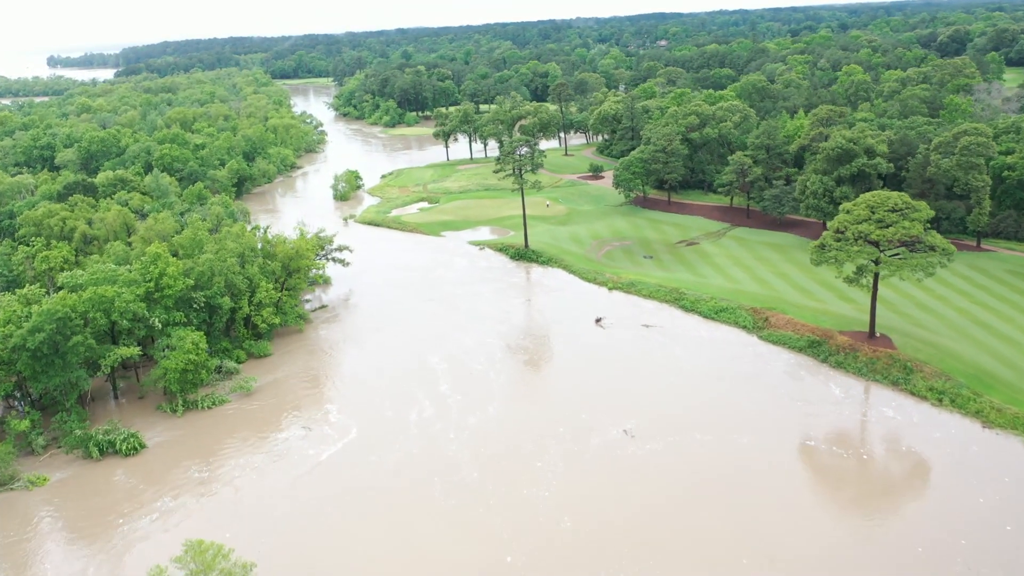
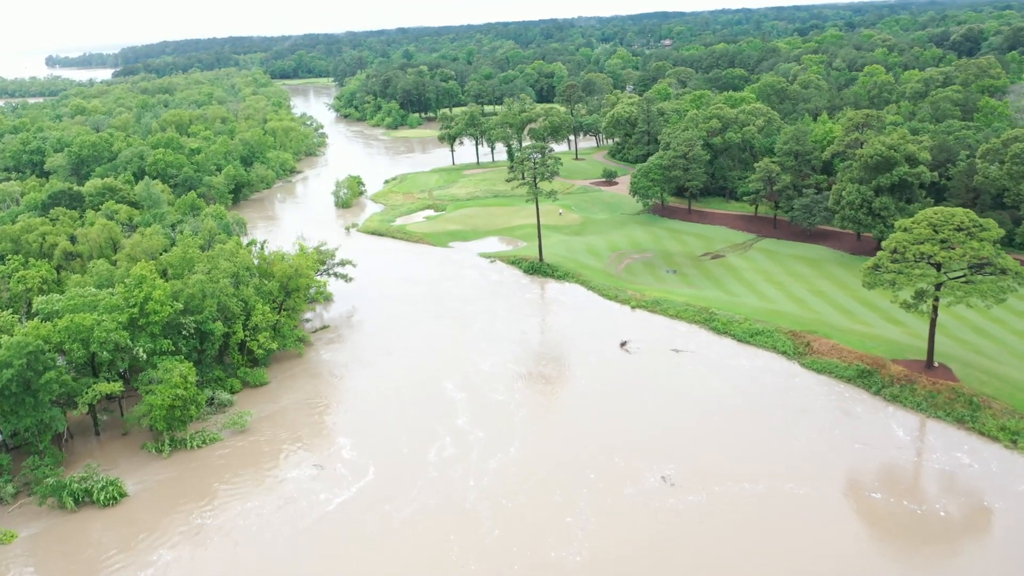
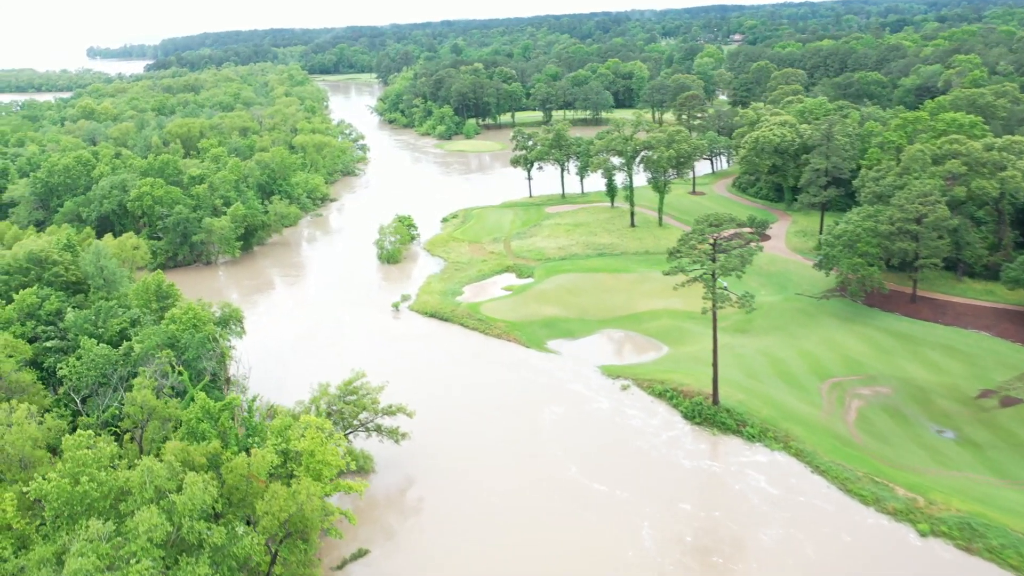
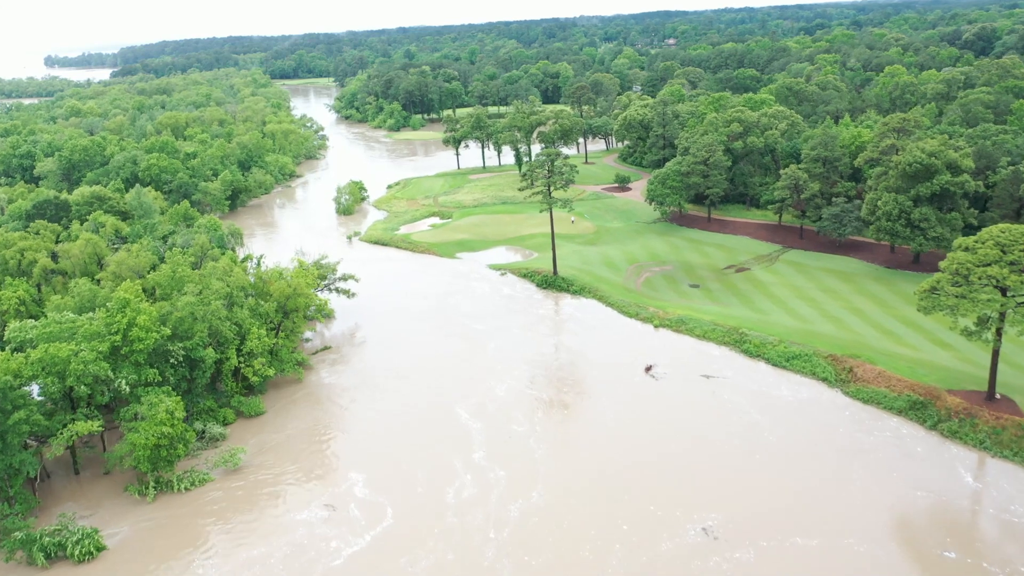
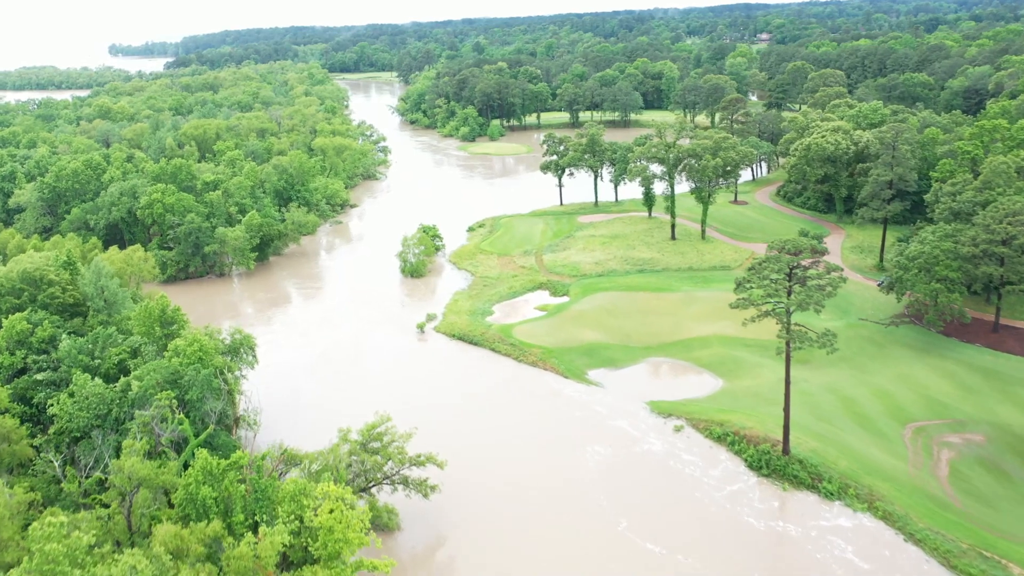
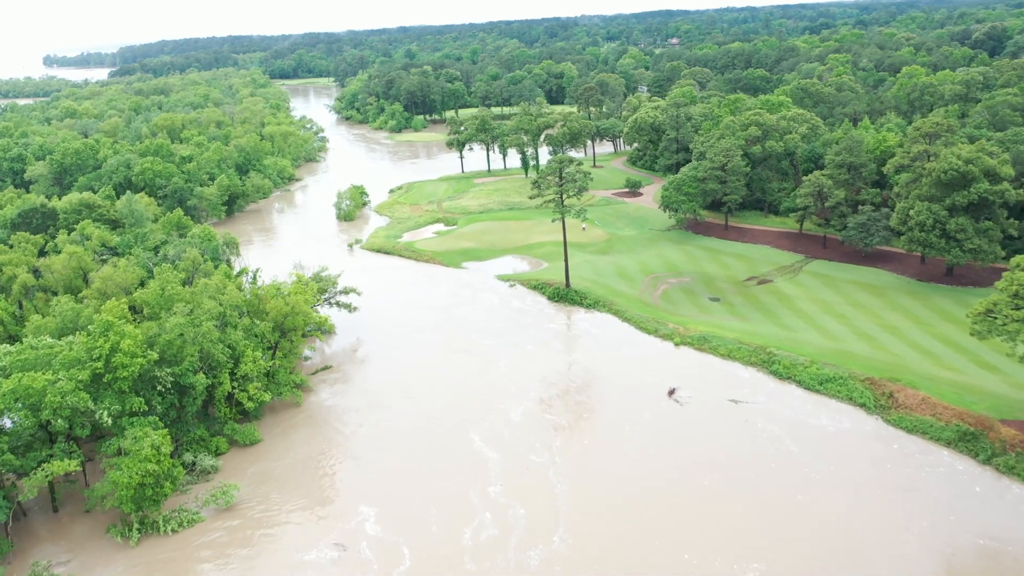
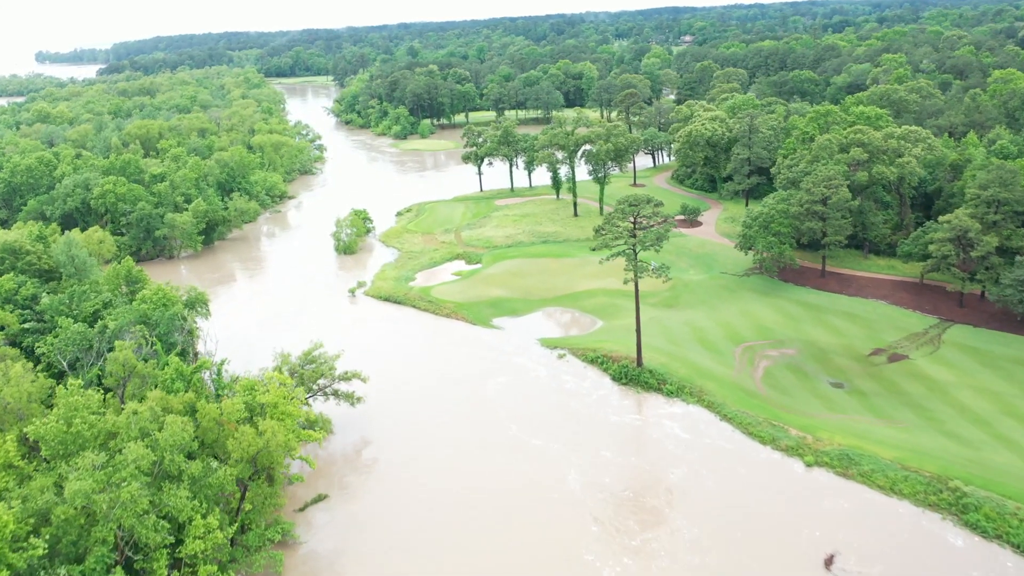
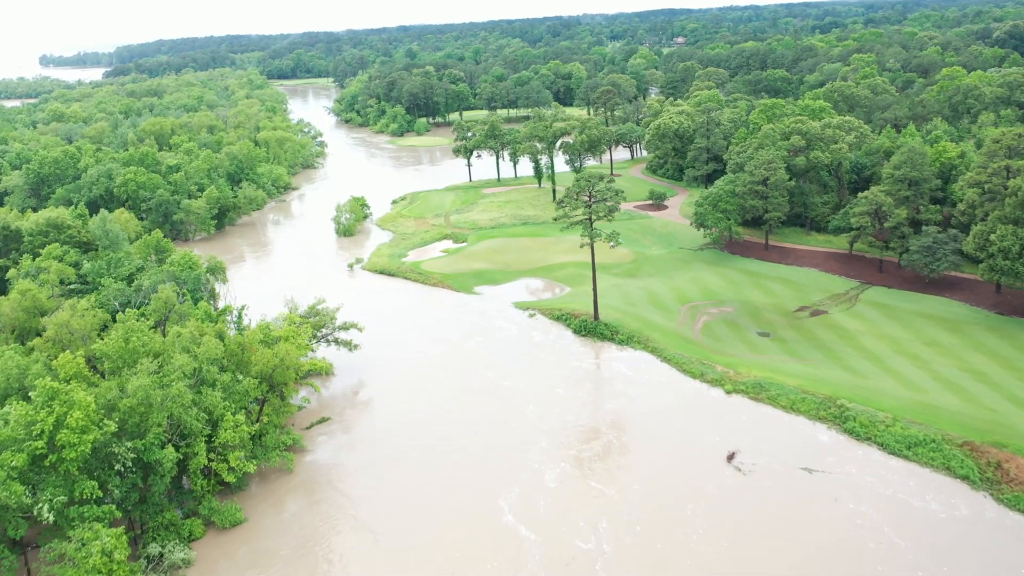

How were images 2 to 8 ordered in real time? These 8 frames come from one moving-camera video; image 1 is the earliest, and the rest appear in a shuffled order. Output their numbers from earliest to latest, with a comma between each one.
2, 4, 6, 8, 7, 3, 5
